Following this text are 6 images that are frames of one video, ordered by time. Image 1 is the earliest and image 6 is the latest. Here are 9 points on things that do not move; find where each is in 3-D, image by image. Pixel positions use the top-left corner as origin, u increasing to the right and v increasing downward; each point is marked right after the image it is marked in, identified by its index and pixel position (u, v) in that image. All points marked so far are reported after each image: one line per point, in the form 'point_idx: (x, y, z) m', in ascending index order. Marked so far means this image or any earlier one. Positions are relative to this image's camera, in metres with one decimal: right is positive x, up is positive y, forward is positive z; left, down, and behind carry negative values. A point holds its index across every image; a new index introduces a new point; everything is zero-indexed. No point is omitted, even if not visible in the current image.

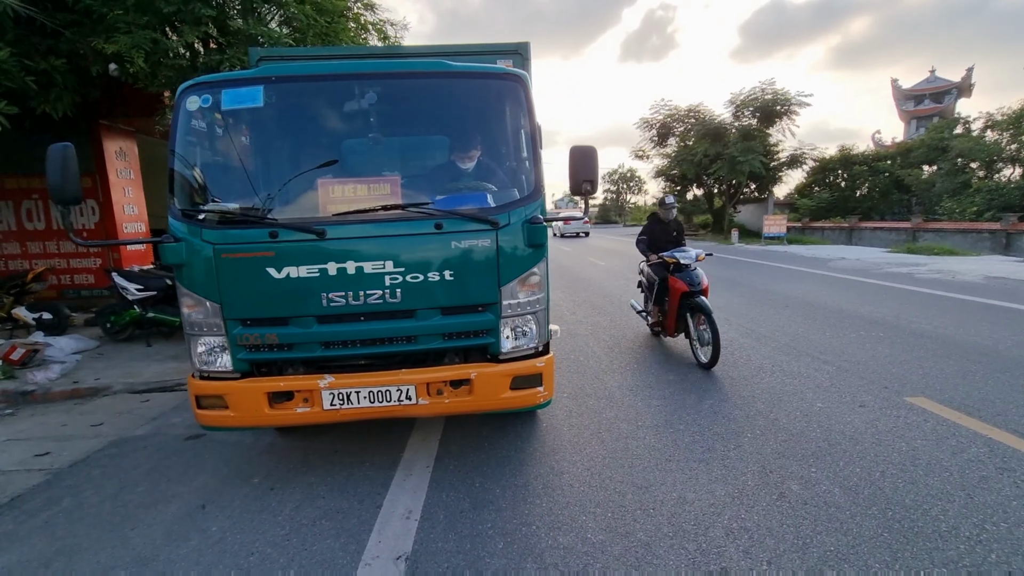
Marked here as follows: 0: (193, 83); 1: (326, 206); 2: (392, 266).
0: (-2.0, +1.3, +3.2) m
1: (-1.1, +0.5, +3.1) m
2: (-0.7, +0.1, +2.9) m
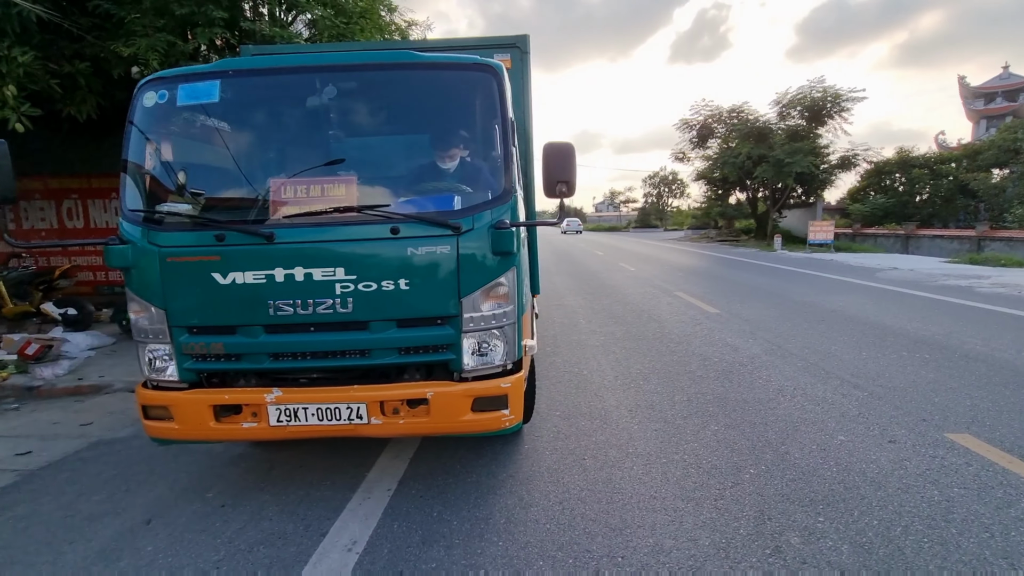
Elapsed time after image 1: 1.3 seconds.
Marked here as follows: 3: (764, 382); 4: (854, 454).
0: (-2.1, +1.3, +3.1) m
1: (-1.3, +0.5, +2.9) m
2: (-0.9, +0.1, +2.7) m
3: (+2.4, -0.9, +4.8) m
4: (+2.3, -1.1, +3.4) m
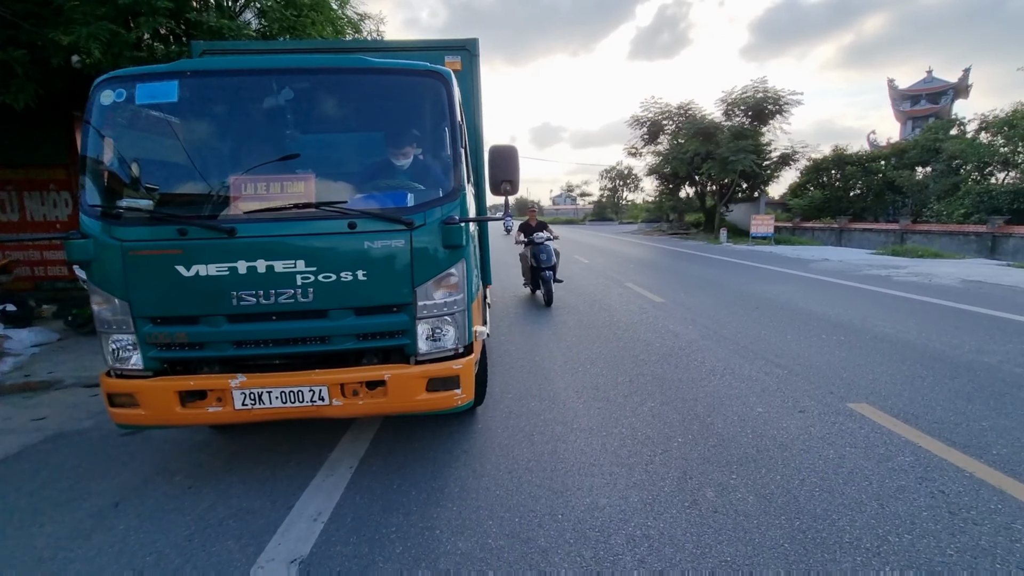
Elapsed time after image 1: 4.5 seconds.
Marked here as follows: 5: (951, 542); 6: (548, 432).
0: (-2.5, +1.3, +3.2) m
1: (-1.6, +0.5, +3.0) m
2: (-1.2, +0.1, +2.9) m
3: (+2.0, -0.8, +5.3) m
4: (+2.0, -1.0, +3.8) m
5: (+2.1, -1.2, +2.4) m
6: (+0.3, -1.1, +3.8) m
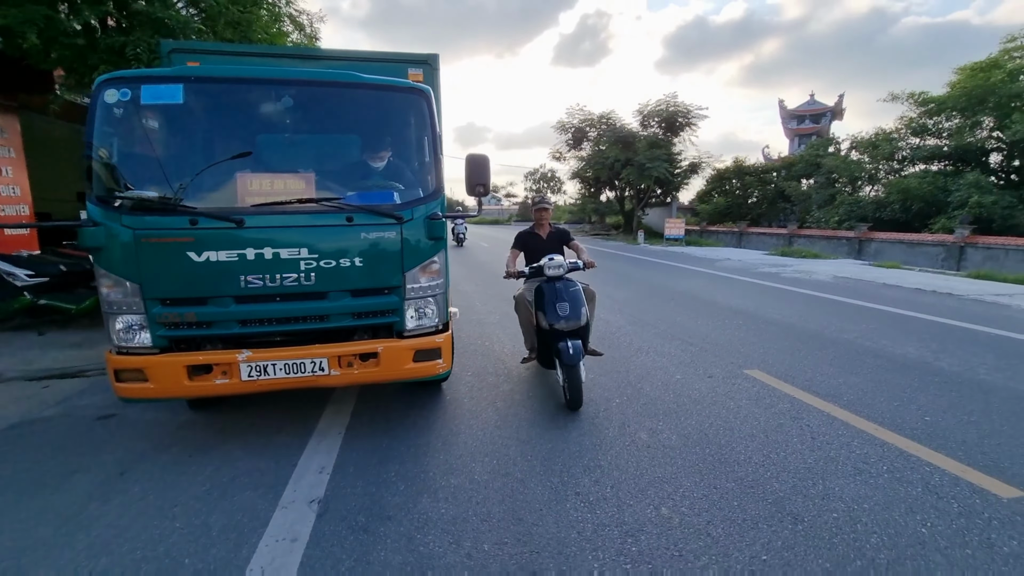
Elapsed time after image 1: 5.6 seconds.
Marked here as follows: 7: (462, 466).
0: (-2.7, +1.4, +3.4) m
1: (-1.8, +0.6, +3.4) m
2: (-1.3, +0.2, +3.3) m
3: (+1.4, -0.7, +6.2) m
4: (+1.6, -0.9, +4.7) m
5: (+2.0, -1.1, +3.3) m
6: (0.0, -1.0, +4.4) m
7: (-0.3, -1.2, +3.3) m
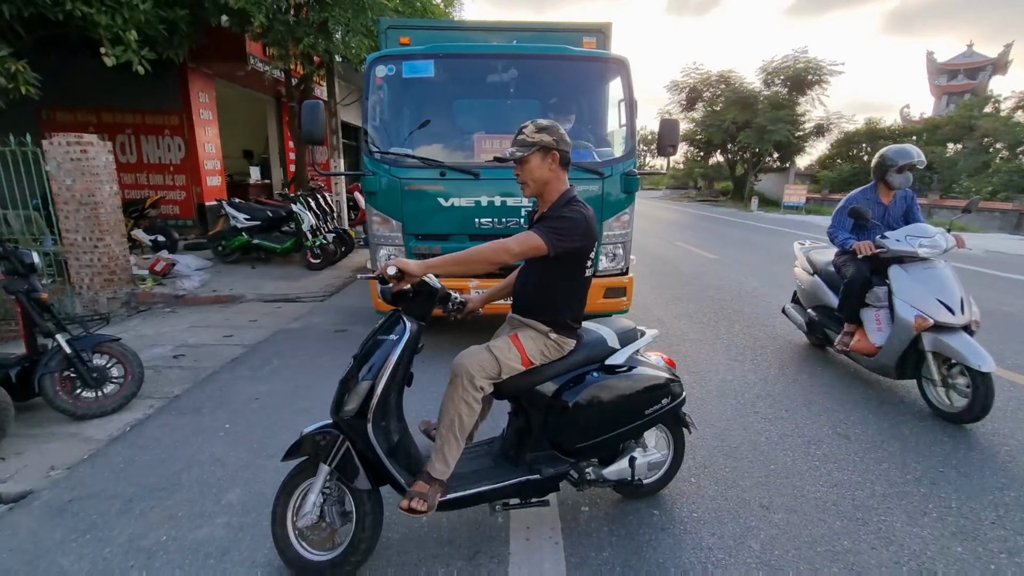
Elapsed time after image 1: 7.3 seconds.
0: (-1.1, +1.9, +4.2) m
1: (-0.3, +1.1, +4.1) m
2: (+0.1, +0.7, +4.0) m
3: (+3.3, -0.2, +6.4) m
4: (+3.2, -0.5, +5.0) m
5: (+3.3, -0.8, +3.6) m
6: (+1.5, -0.5, +5.0) m
7: (+1.0, -0.8, +3.9) m
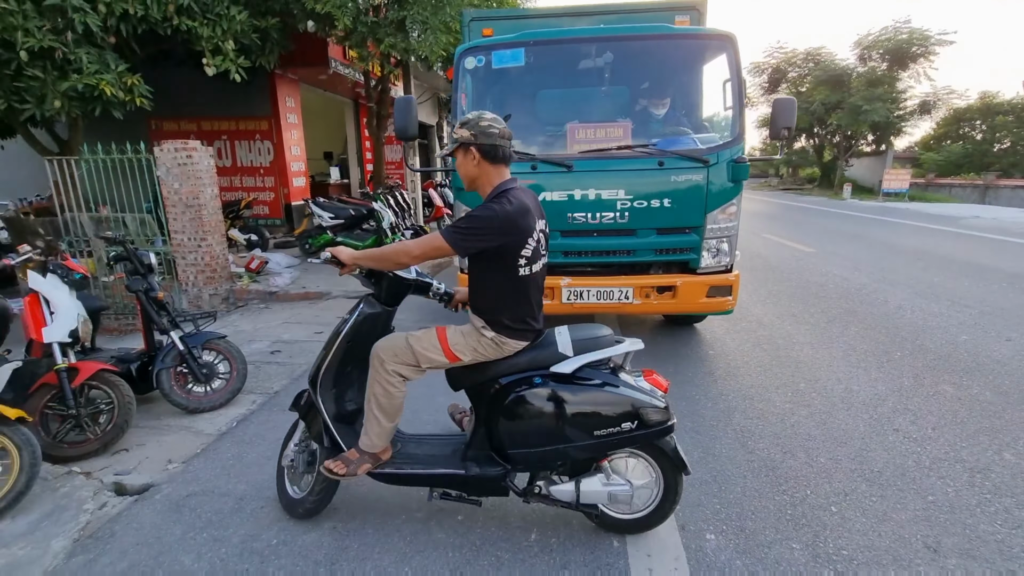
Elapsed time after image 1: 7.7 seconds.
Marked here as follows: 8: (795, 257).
0: (-0.4, +2.0, +4.1) m
1: (+0.4, +1.1, +3.9) m
2: (+0.8, +0.7, +3.7) m
3: (+4.3, -0.1, +5.8) m
4: (+4.0, -0.5, +4.3) m
5: (+3.9, -0.8, +2.9) m
6: (+2.4, -0.5, +4.5) m
7: (+1.7, -0.7, +3.6) m
8: (+4.8, +0.5, +8.5) m
